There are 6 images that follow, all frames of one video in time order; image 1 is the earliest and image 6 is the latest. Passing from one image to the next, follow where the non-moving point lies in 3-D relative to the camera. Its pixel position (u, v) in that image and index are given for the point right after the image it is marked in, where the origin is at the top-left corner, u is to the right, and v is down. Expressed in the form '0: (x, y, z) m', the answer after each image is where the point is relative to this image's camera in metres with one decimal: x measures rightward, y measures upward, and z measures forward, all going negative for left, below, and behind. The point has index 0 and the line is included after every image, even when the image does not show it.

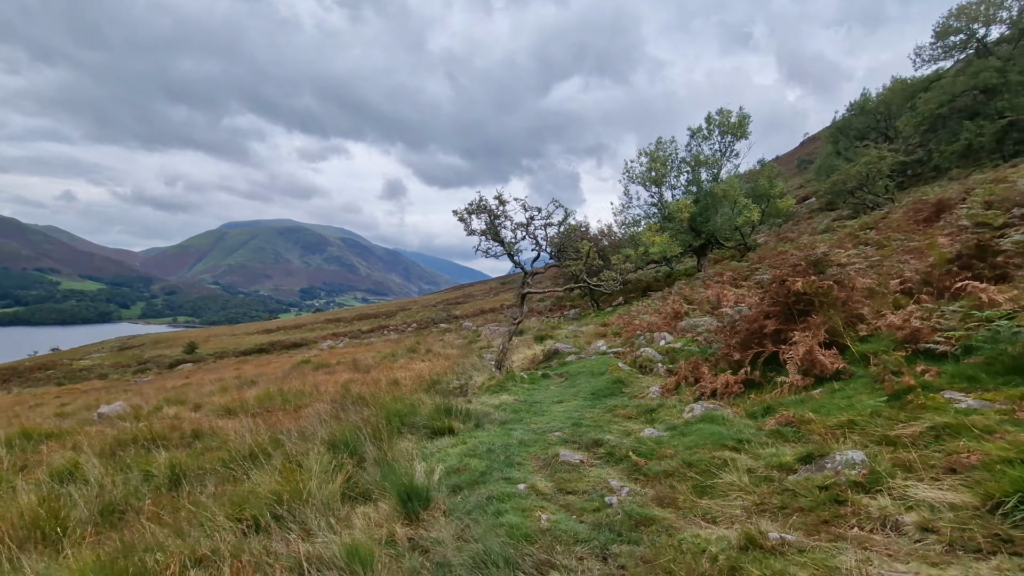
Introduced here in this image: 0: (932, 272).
0: (+7.0, +0.3, +8.5) m
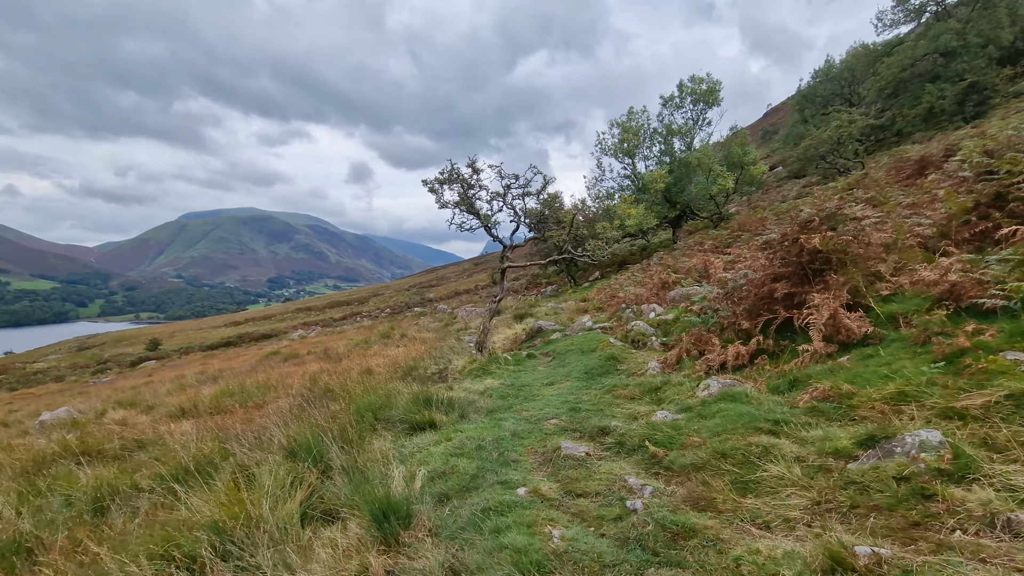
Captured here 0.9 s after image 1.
0: (+6.7, +1.0, +7.8) m
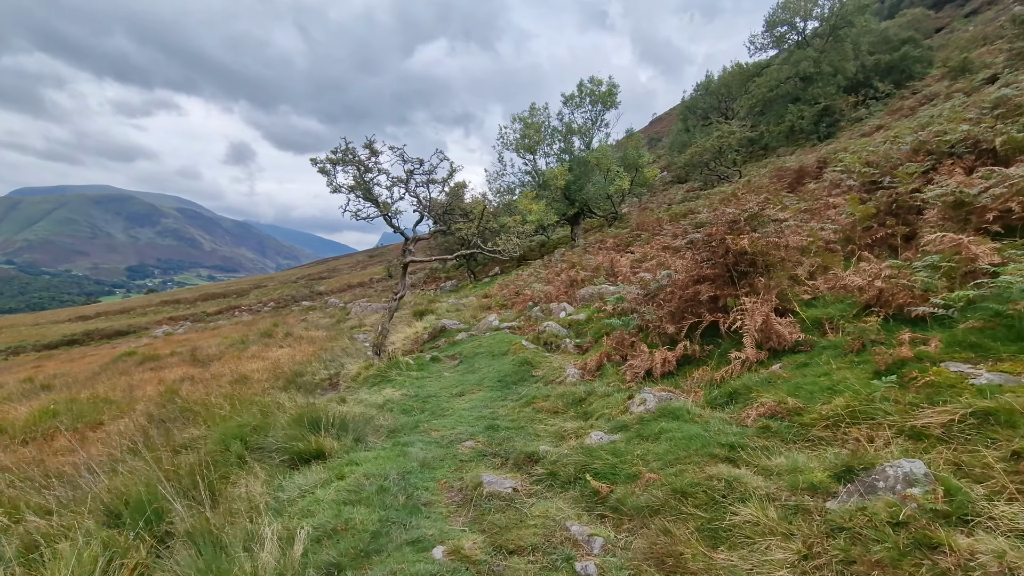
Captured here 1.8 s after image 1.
0: (+5.3, +0.9, +8.0) m
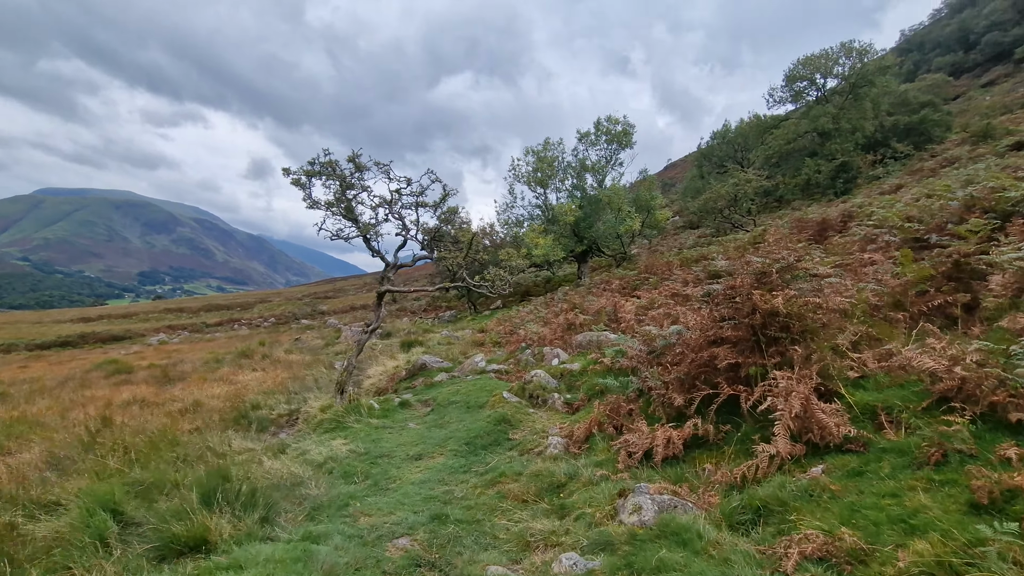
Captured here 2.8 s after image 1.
0: (+5.1, -0.1, +6.7) m
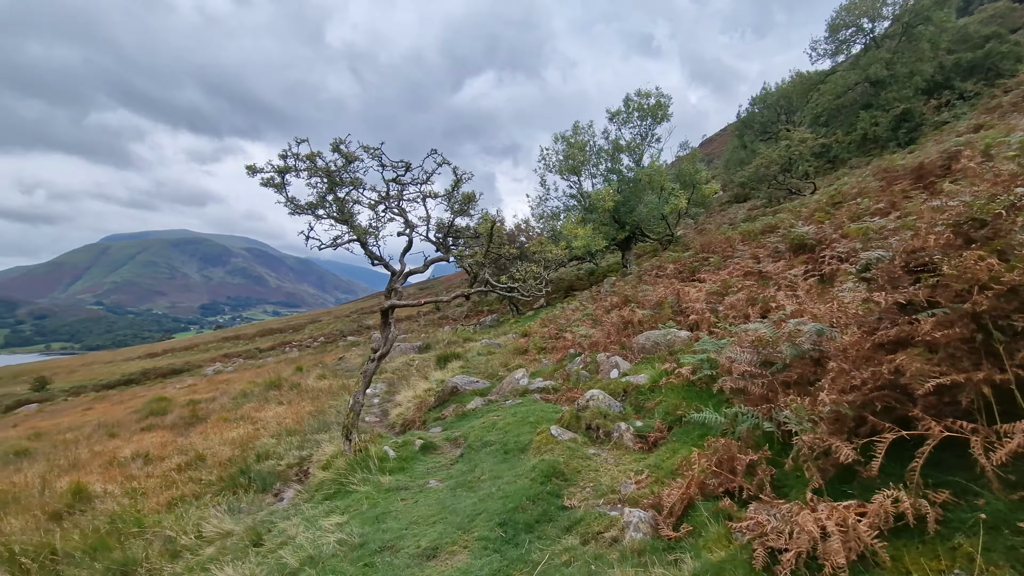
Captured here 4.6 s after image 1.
0: (+5.4, +0.4, +4.1) m
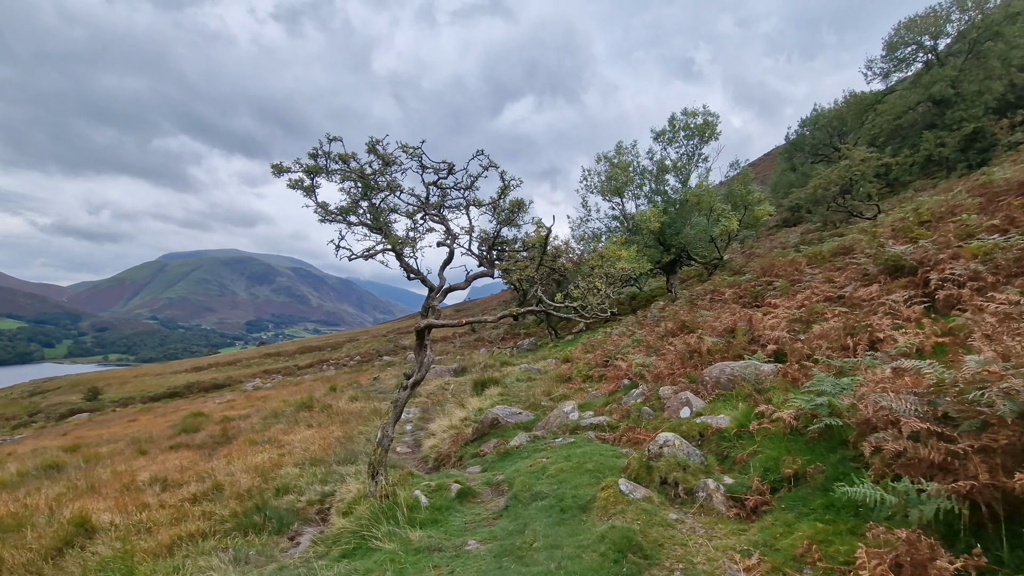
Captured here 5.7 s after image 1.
0: (+5.8, +0.3, +2.6) m
